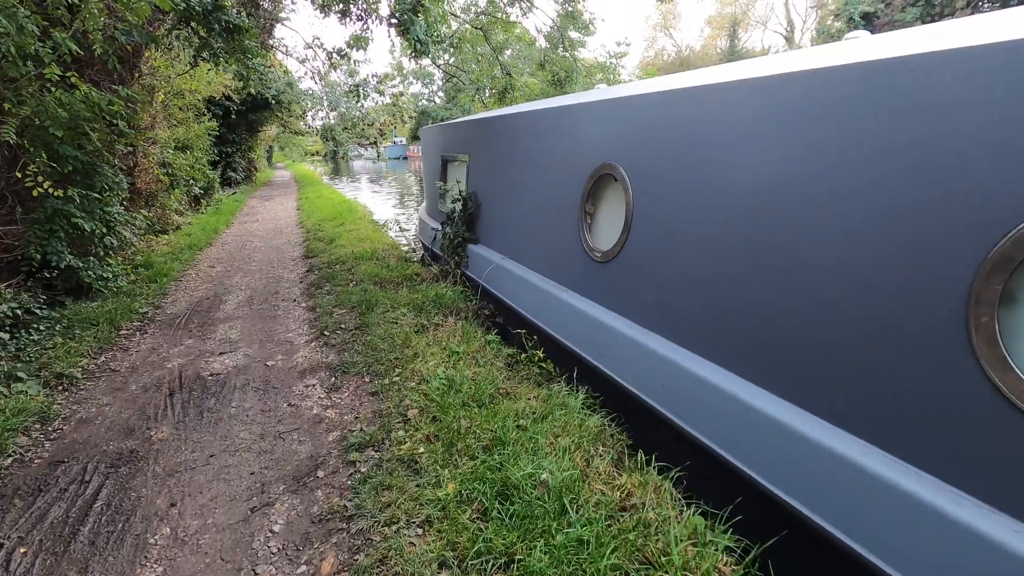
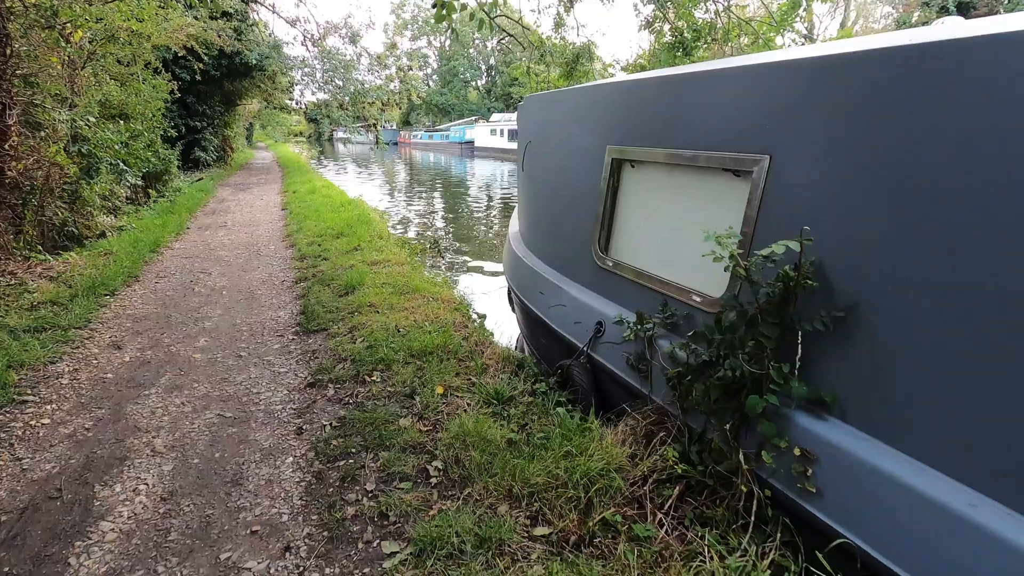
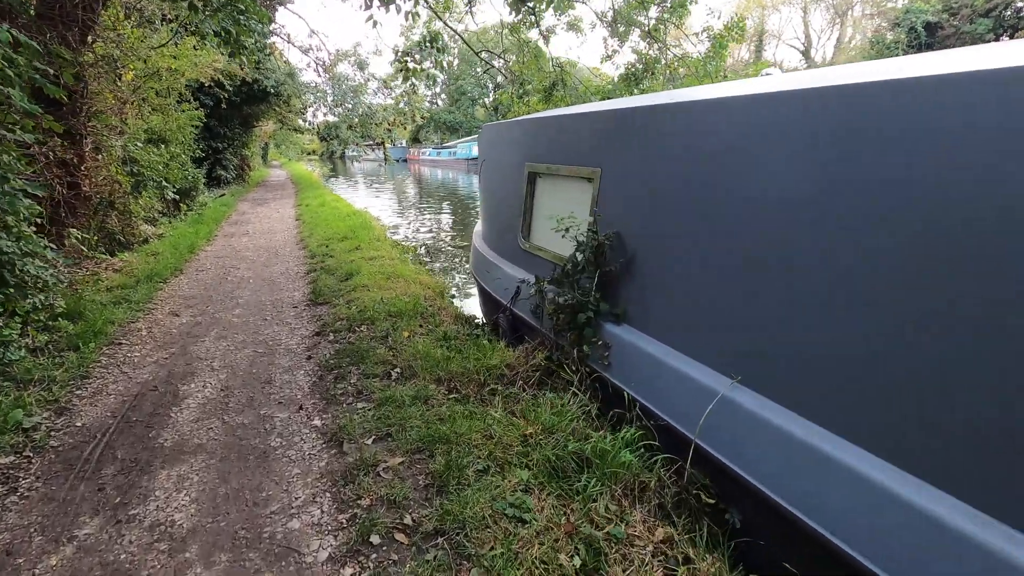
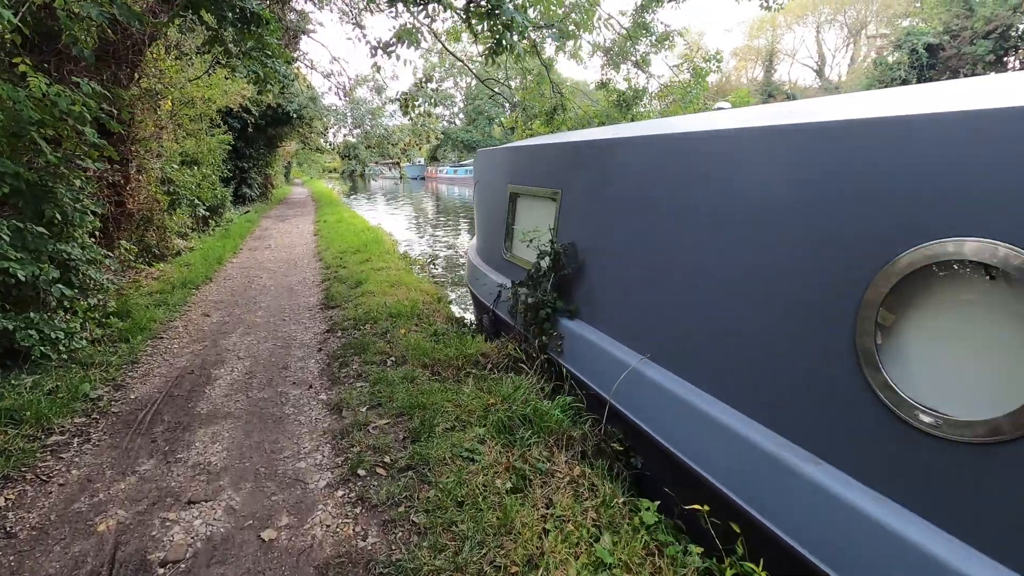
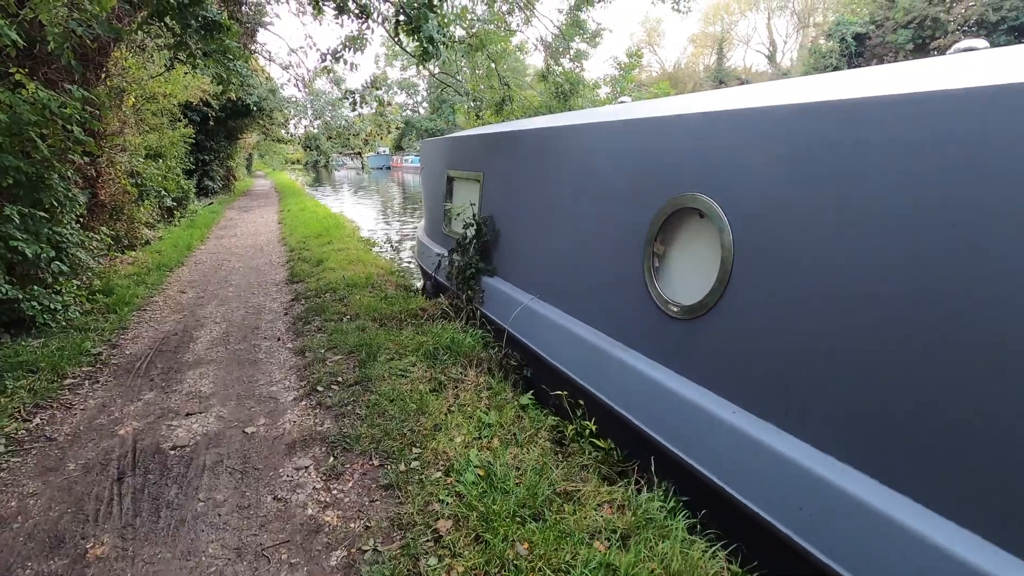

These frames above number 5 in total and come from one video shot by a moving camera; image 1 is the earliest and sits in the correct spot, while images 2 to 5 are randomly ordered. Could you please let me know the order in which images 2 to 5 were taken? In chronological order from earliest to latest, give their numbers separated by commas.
5, 4, 3, 2
